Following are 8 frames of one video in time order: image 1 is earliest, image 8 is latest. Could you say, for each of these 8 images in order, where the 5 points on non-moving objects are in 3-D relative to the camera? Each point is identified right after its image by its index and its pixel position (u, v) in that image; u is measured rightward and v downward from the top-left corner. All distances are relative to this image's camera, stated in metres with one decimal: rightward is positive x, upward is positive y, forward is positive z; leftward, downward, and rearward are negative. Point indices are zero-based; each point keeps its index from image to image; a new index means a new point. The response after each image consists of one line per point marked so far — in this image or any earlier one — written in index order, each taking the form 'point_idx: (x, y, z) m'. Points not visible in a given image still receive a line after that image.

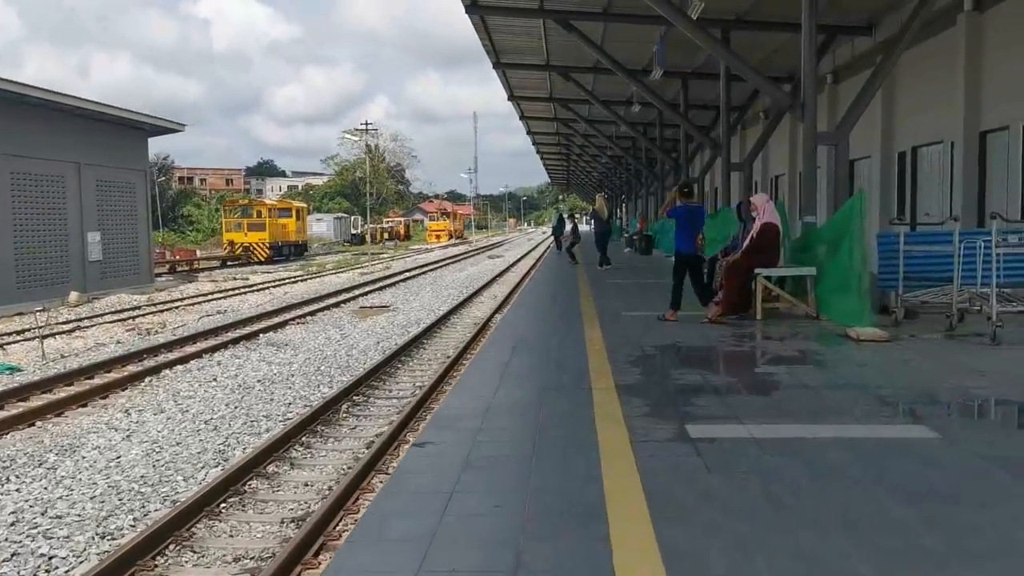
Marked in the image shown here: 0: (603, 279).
0: (+1.5, +0.1, +16.1) m
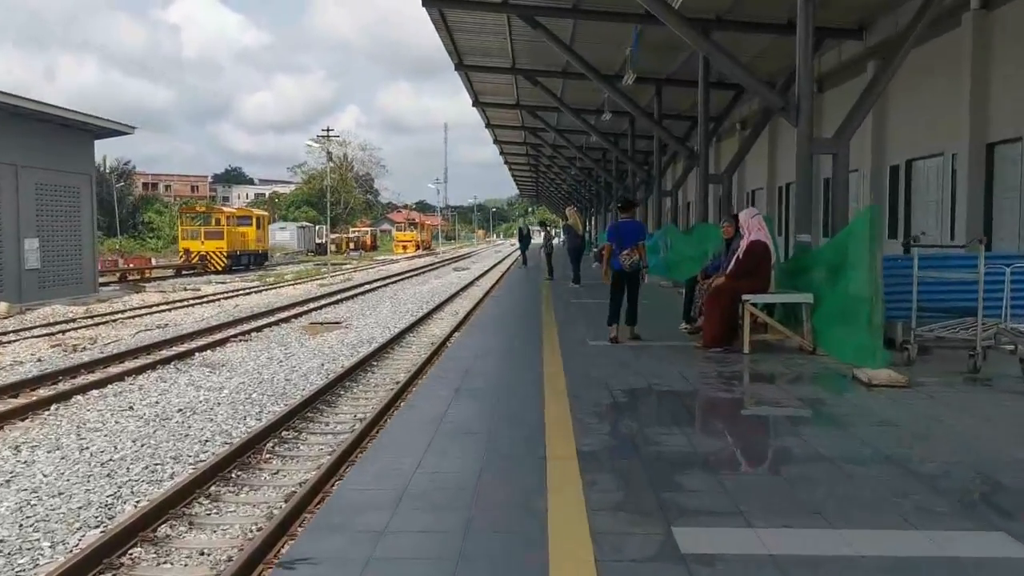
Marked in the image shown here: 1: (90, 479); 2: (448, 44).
0: (+0.9, -0.2, +15.0) m
1: (-3.0, -1.4, +6.9) m
2: (-1.1, +4.3, +17.0) m
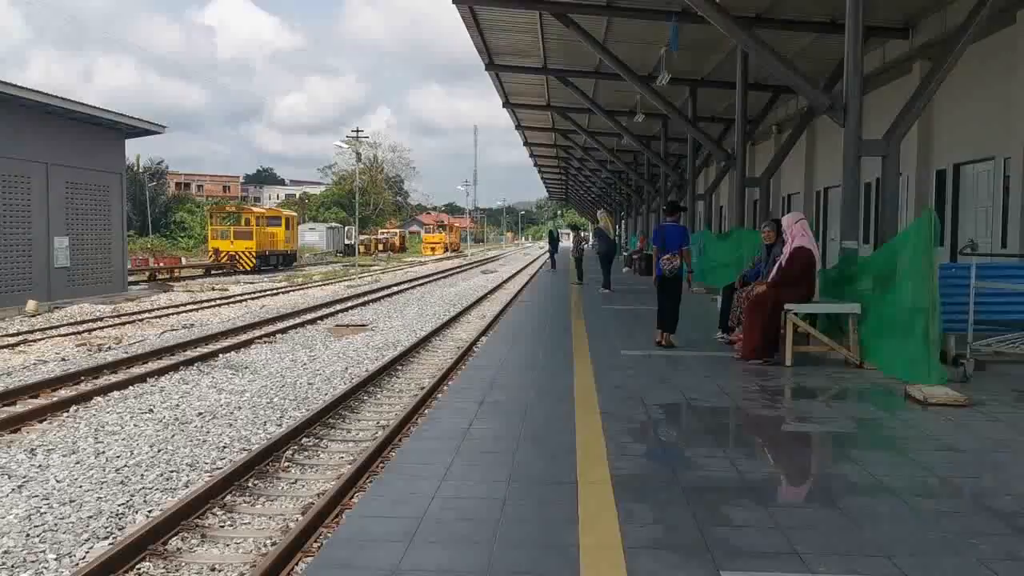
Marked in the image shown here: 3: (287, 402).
0: (+1.3, -0.2, +14.7) m
1: (-2.8, -1.4, +6.7) m
2: (-0.6, +4.3, +16.7) m
3: (-2.3, -1.2, +10.0) m
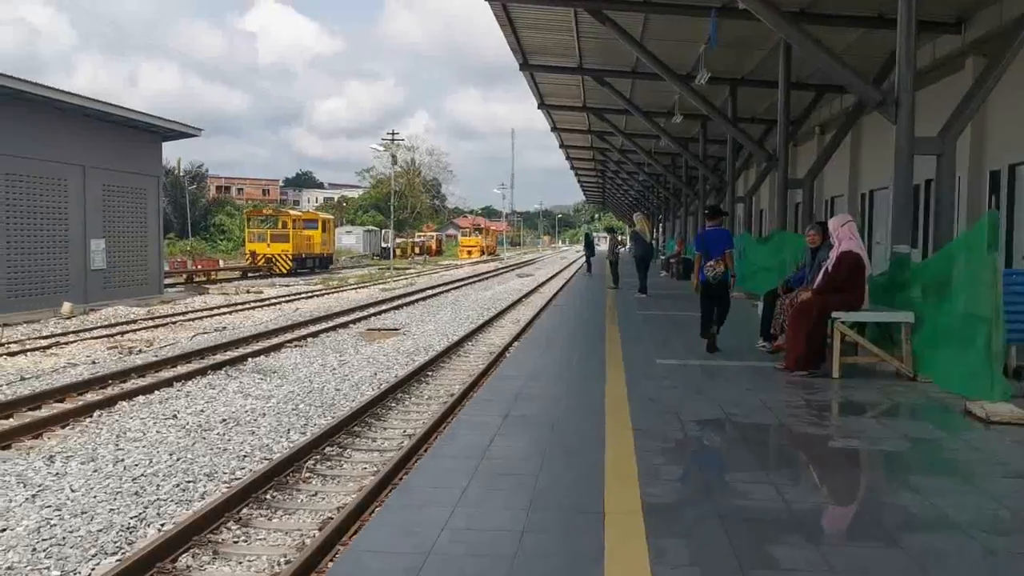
0: (+1.8, -0.3, +14.3) m
1: (-2.7, -1.4, +6.5) m
2: (0.0, +4.2, +16.4) m
3: (-2.0, -1.2, +9.8) m
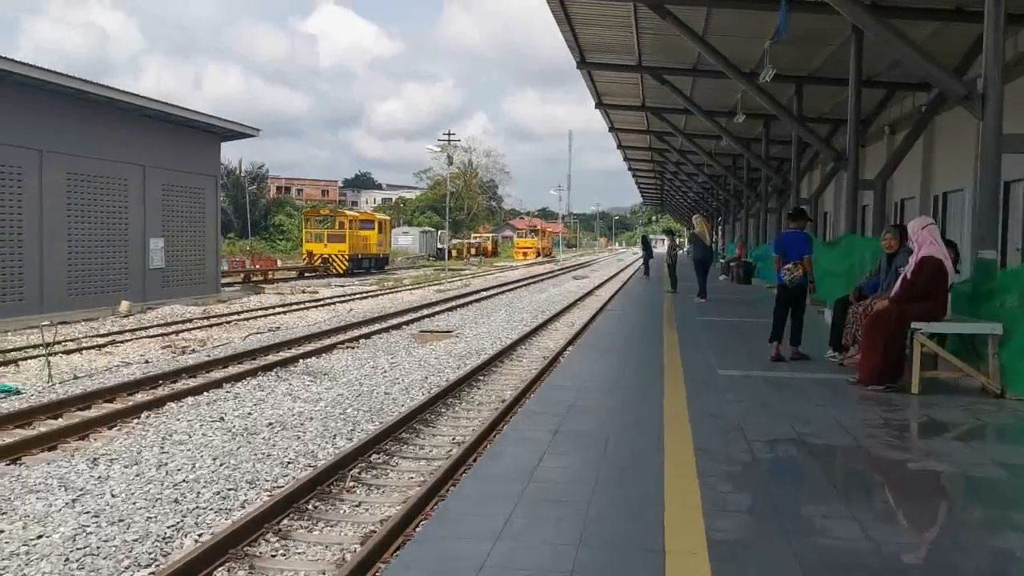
0: (+2.6, -0.4, +13.8) m
1: (-2.3, -1.4, +6.3) m
2: (+1.0, +4.1, +16.1) m
3: (-1.5, -1.2, +9.6) m
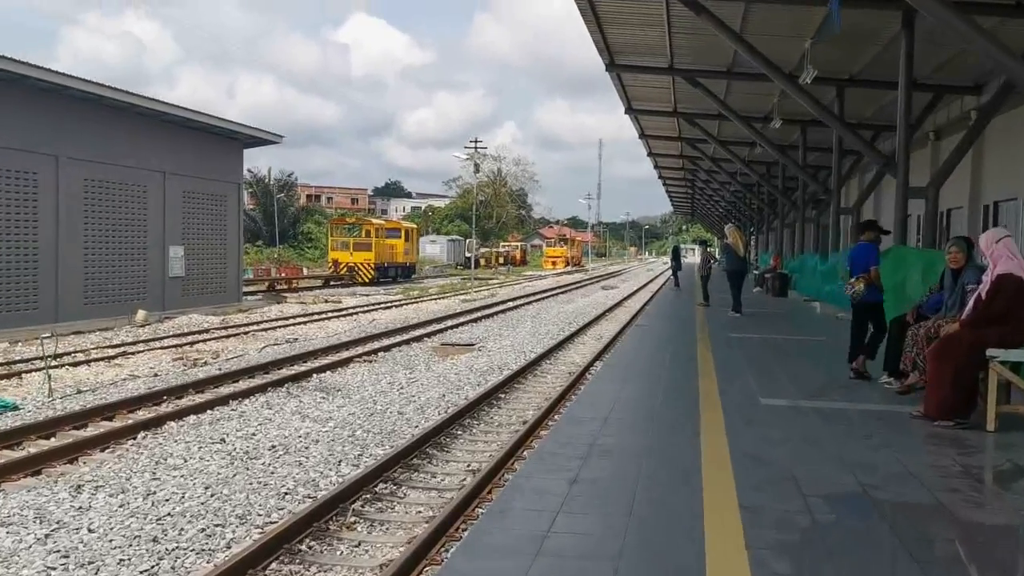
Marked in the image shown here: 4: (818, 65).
0: (+2.9, -0.6, +13.1) m
1: (-2.2, -1.5, +5.7) m
2: (+1.4, +3.9, +15.4) m
3: (-1.3, -1.4, +8.9) m
4: (+4.5, +3.3, +14.3) m
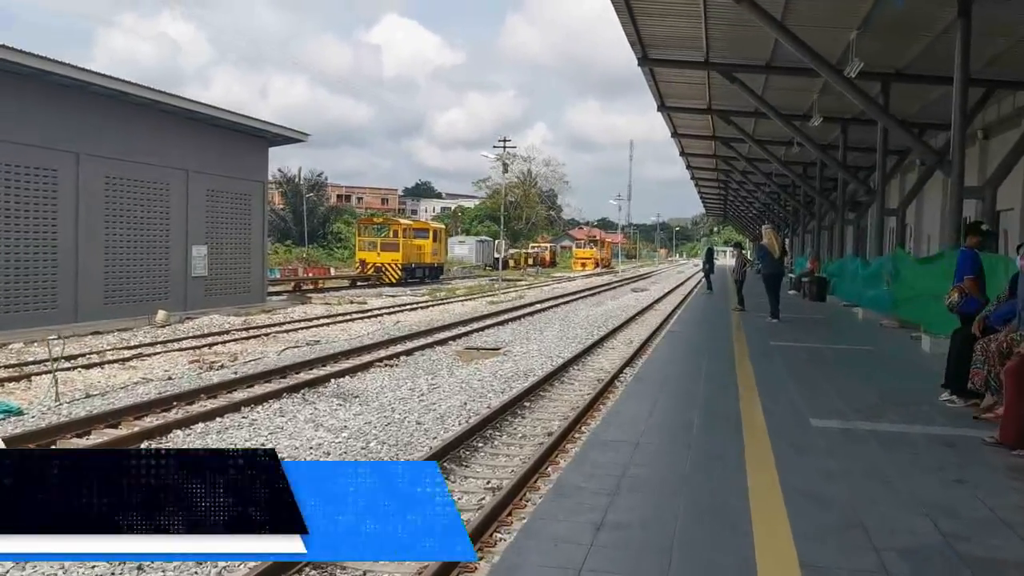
0: (+3.3, -0.6, +12.4) m
1: (-2.1, -1.5, +5.2) m
2: (+1.8, +3.9, +14.8) m
3: (-1.1, -1.4, +8.4) m
4: (+4.9, +3.2, +13.6) m
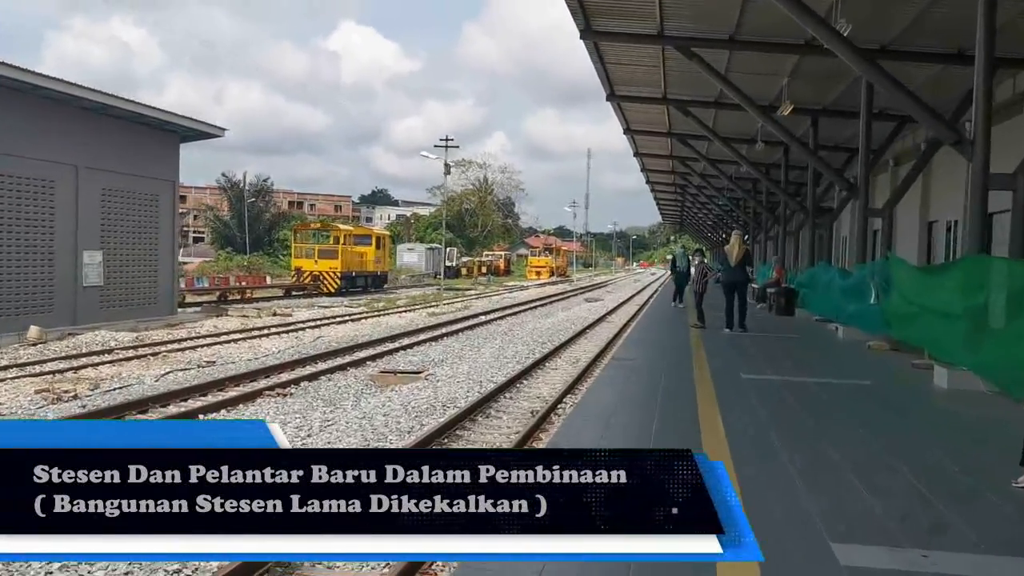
0: (+2.3, -0.8, +10.2) m
1: (-2.7, -1.6, +2.8) m
2: (+0.8, +3.7, +12.6) m
3: (-1.9, -1.5, +6.0) m
4: (+3.9, +3.1, +11.6) m
